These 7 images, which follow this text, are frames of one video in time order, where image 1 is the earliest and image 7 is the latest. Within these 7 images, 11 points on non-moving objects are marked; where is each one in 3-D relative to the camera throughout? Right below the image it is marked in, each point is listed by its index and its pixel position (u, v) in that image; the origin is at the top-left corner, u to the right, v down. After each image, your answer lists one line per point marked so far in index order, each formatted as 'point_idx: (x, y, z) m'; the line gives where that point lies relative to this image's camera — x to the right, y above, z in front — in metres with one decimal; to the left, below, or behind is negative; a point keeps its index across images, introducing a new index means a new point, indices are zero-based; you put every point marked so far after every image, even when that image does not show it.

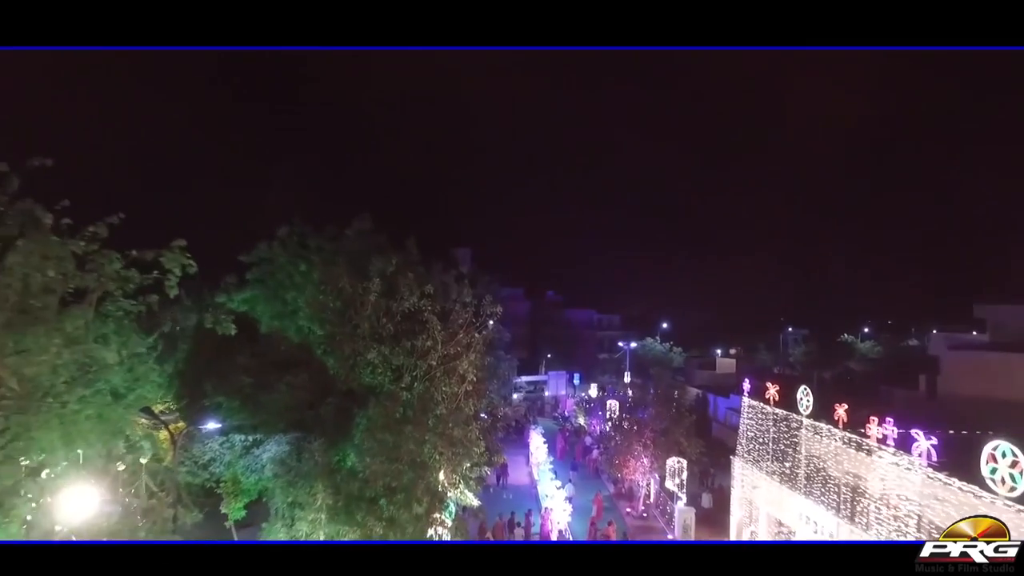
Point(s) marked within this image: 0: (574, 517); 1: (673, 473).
0: (+1.5, -5.7, +17.9) m
1: (+3.9, -4.3, +17.3) m
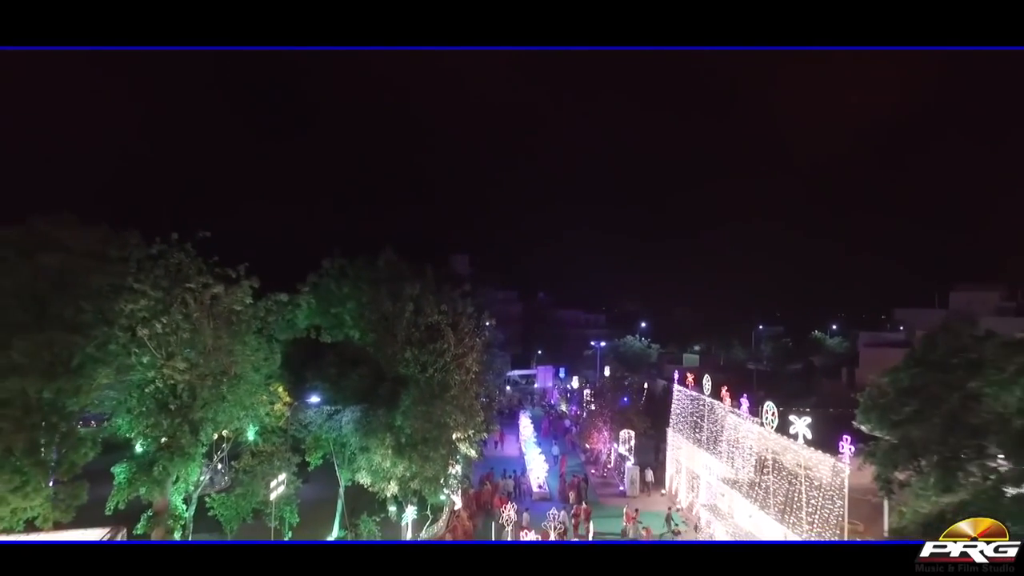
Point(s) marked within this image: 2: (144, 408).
0: (+1.3, -6.1, +23.4) m
1: (+3.6, -4.8, +22.8) m
2: (-6.5, -2.1, +12.5) m
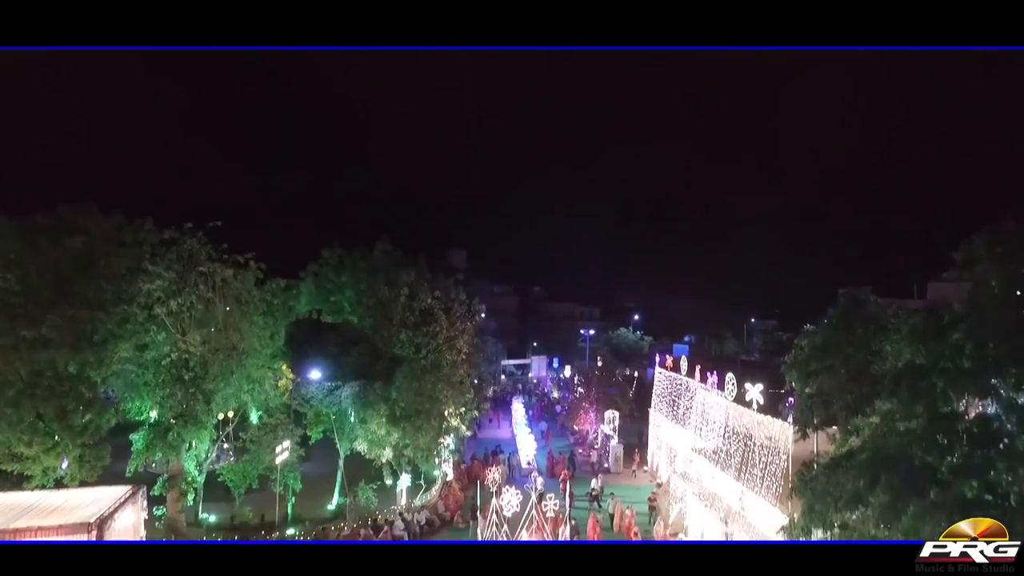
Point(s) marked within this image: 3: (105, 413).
0: (+1.0, -5.8, +24.6) m
1: (+3.3, -4.4, +24.0) m
2: (-6.8, -1.8, +13.7) m
3: (-7.6, -2.3, +13.2) m
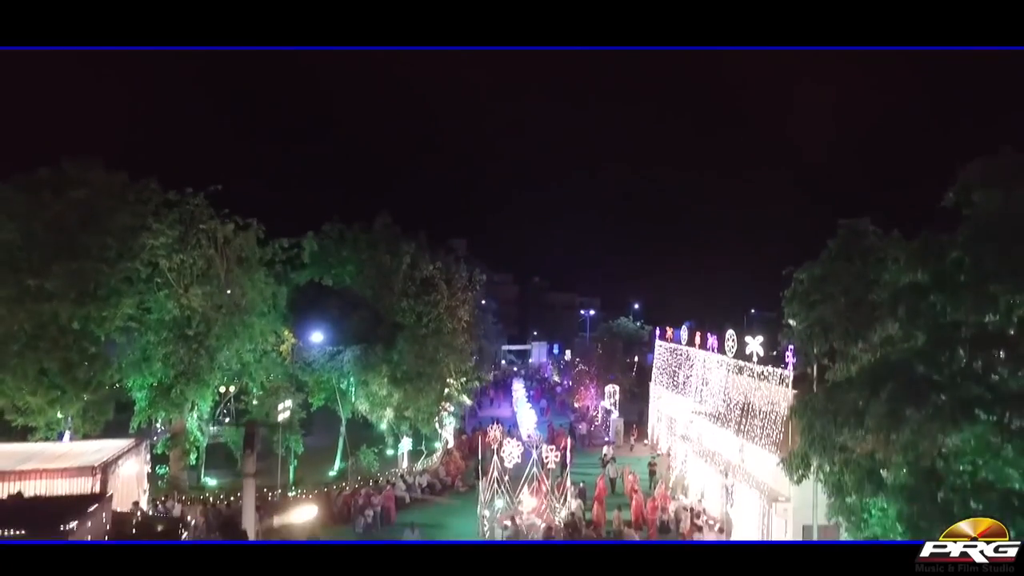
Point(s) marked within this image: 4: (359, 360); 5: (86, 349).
0: (+1.0, -4.9, +24.7) m
1: (+3.3, -3.6, +24.1) m
2: (-6.8, -0.9, +13.8) m
3: (-7.6, -1.5, +13.3) m
4: (-3.6, -1.7, +16.6) m
5: (-7.8, -1.1, +13.0) m
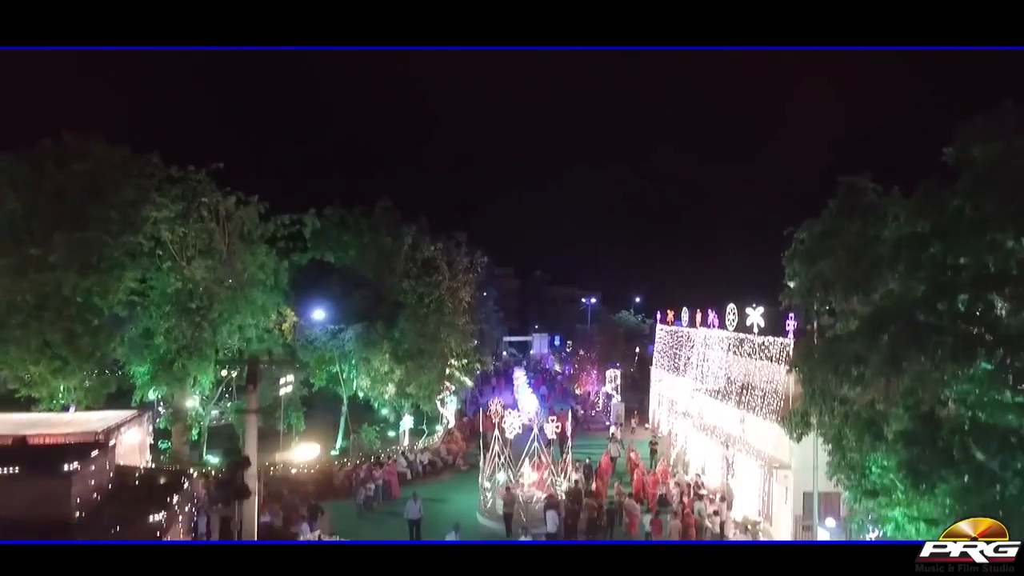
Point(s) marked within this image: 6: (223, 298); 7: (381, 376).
0: (+1.0, -4.5, +24.7) m
1: (+3.4, -3.1, +24.1) m
2: (-6.8, -0.4, +13.8) m
3: (-7.5, -1.0, +13.3) m
4: (-3.6, -1.2, +16.6) m
5: (-7.7, -0.6, +13.0) m
6: (-5.8, -0.2, +14.2) m
7: (-3.1, -2.1, +16.8) m
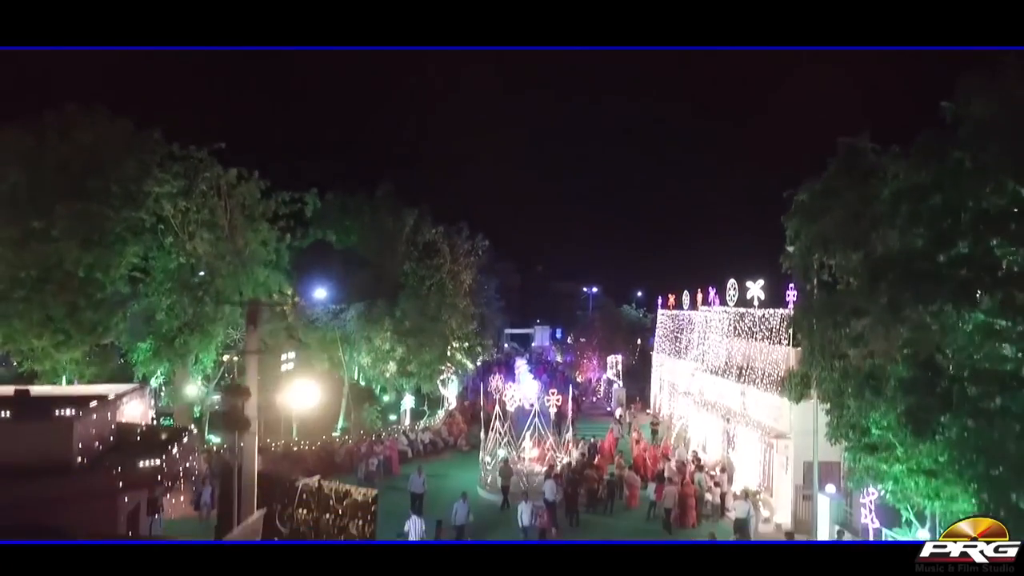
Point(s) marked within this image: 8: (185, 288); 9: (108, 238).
0: (+1.0, -4.0, +24.7) m
1: (+3.4, -2.7, +24.1) m
2: (-6.7, +0.1, +13.9) m
3: (-7.5, -0.5, +13.4) m
4: (-3.6, -0.7, +16.7) m
5: (-7.7, -0.1, +13.1) m
6: (-5.7, +0.3, +14.2) m
7: (-3.1, -1.6, +16.8) m
8: (-6.4, 0.0, +13.9) m
9: (-7.4, +0.9, +13.1) m
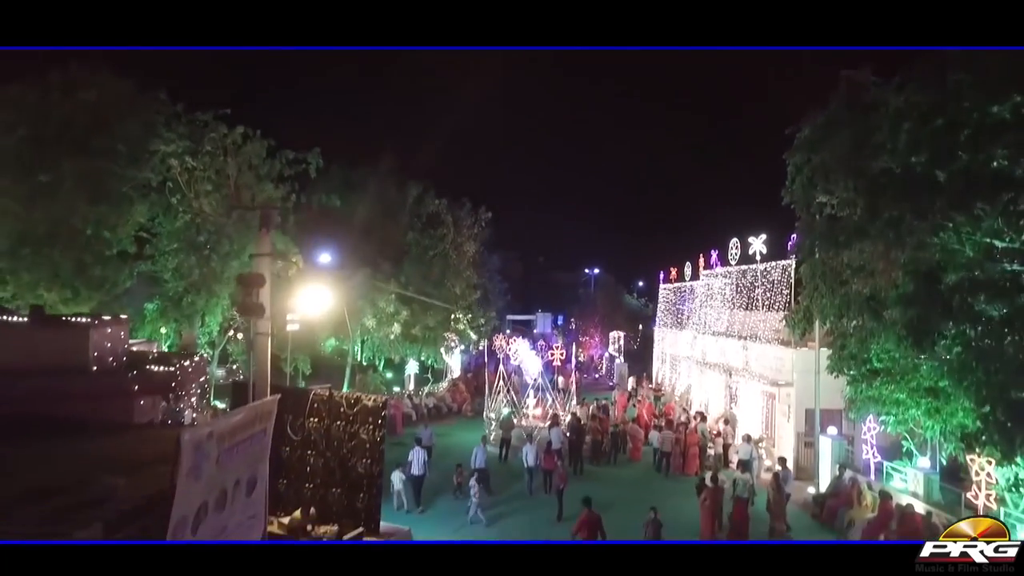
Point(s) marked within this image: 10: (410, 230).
0: (+1.1, -3.2, +24.8) m
1: (+3.5, -1.9, +24.2) m
2: (-6.7, +0.8, +14.0) m
3: (-7.4, +0.3, +13.5) m
4: (-3.5, +0.1, +16.8) m
5: (-7.7, +0.7, +13.2) m
6: (-5.7, +1.1, +14.3) m
7: (-3.0, -0.9, +16.9) m
8: (-6.3, +0.8, +14.1) m
9: (-7.3, +1.7, +13.3) m
10: (-2.5, +1.6, +17.7) m
